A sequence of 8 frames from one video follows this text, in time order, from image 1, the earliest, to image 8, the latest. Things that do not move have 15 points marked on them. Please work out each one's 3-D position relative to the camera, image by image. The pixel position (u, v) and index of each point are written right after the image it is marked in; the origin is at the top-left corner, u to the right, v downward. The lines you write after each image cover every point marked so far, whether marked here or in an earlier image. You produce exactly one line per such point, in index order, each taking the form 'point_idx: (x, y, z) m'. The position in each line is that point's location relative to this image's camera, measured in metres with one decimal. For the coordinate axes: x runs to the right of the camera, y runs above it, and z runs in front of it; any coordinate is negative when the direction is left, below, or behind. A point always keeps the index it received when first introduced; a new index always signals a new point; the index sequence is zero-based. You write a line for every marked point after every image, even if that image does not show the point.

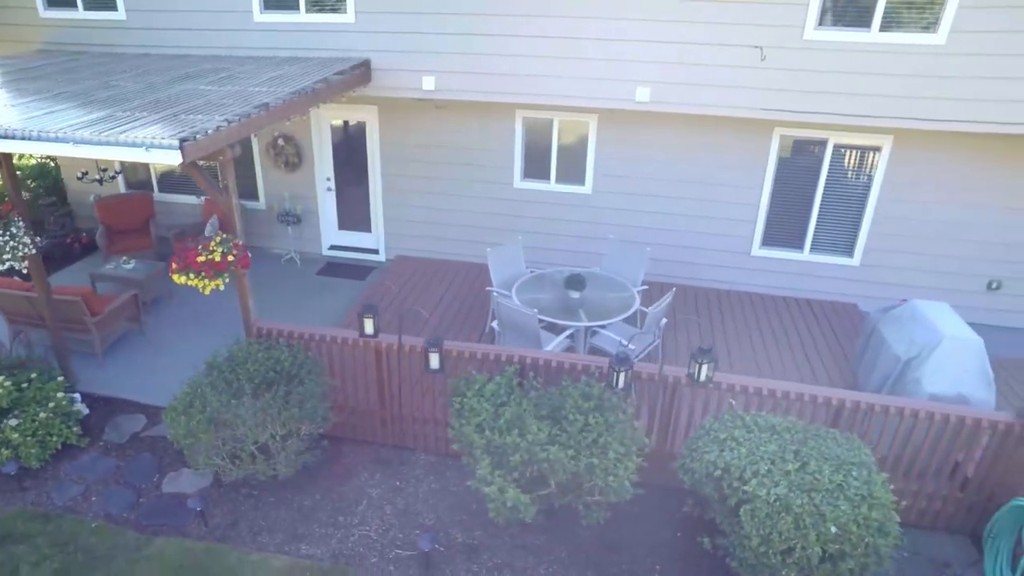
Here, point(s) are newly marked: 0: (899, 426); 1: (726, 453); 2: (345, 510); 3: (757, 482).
0: (+3.0, -1.1, +4.7) m
1: (+1.5, -1.1, +4.2) m
2: (-1.4, -1.9, +5.1) m
3: (+1.6, -1.3, +4.0) m
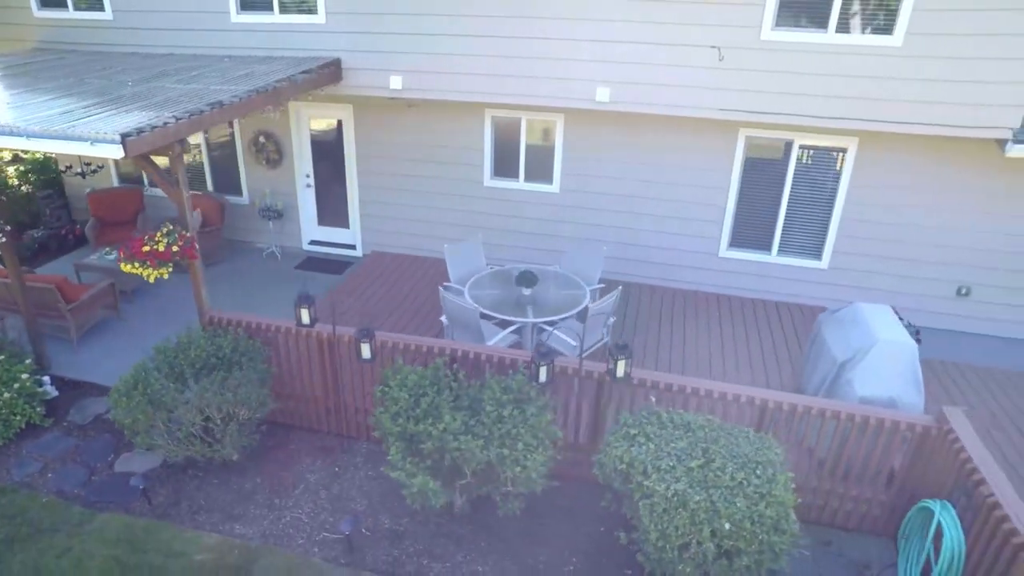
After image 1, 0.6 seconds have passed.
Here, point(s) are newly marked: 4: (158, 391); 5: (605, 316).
0: (+2.4, -1.1, +4.7) m
1: (+0.9, -1.1, +4.2) m
2: (-2.0, -1.8, +5.3) m
3: (+1.0, -1.2, +4.0) m
4: (-2.9, -0.8, +5.0) m
5: (+1.0, -0.3, +6.2) m
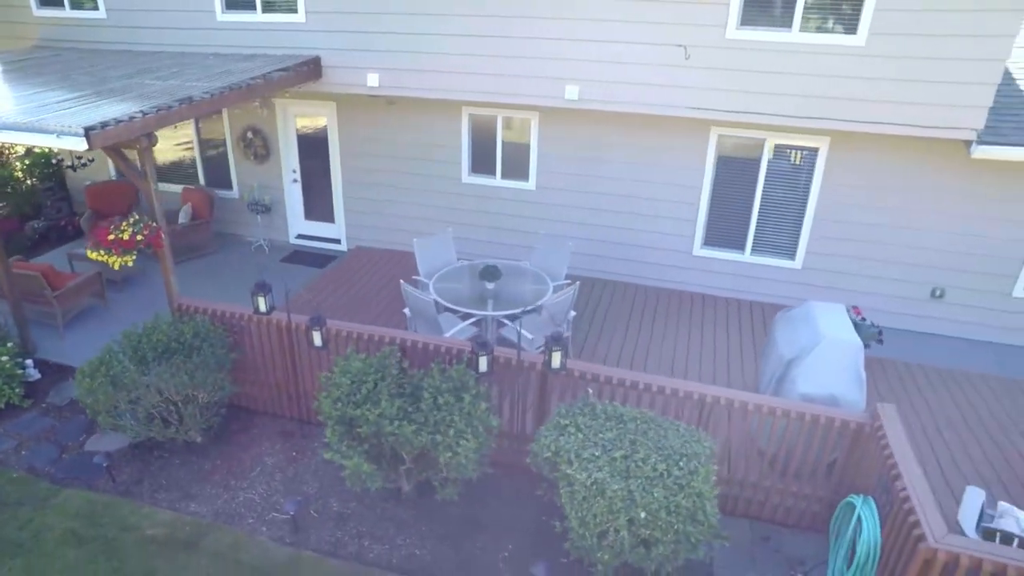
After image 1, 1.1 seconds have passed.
0: (+1.9, -1.1, +4.8) m
1: (+0.4, -1.1, +4.3) m
2: (-2.5, -1.7, +5.5) m
3: (+0.5, -1.2, +4.1) m
4: (-3.4, -0.7, +5.2) m
5: (+0.6, -0.2, +6.3) m
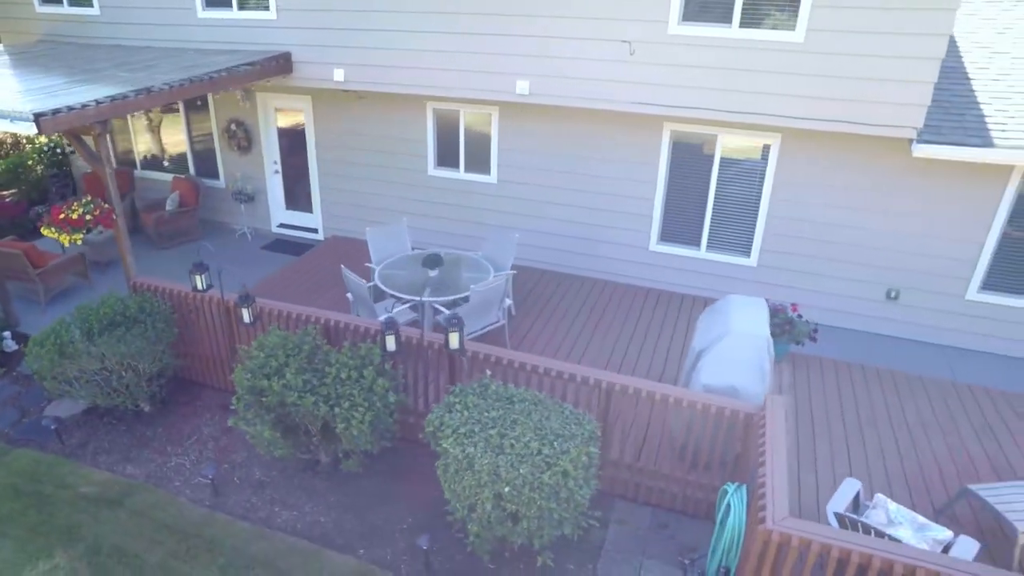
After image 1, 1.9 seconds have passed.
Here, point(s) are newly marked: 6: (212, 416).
0: (+1.1, -1.0, +4.9) m
1: (-0.5, -0.9, +4.5) m
2: (-3.2, -1.5, +5.8) m
3: (-0.4, -1.1, +4.3) m
4: (-4.1, -0.5, +5.6) m
5: (-0.1, -0.1, +6.5) m
6: (-3.1, -1.3, +6.2) m
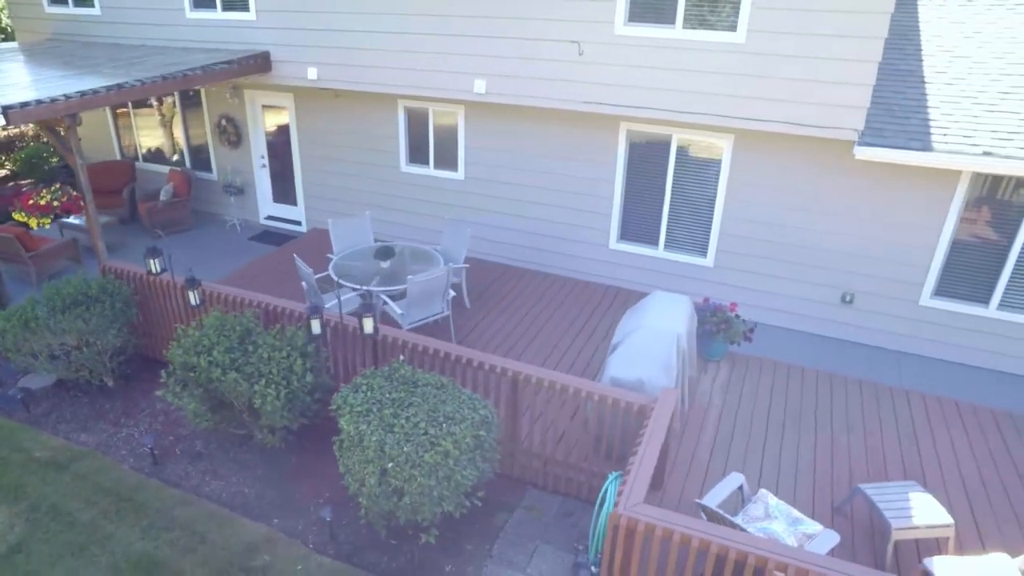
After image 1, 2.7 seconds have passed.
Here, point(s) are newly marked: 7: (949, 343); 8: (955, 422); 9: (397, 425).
0: (+0.4, -0.9, +5.0) m
1: (-1.2, -0.8, +4.8) m
2: (-3.9, -1.3, +6.2) m
3: (-1.2, -1.0, +4.5) m
4: (-4.8, -0.3, +6.1) m
5: (-0.8, 0.0, +6.7) m
6: (-3.8, -1.1, +6.6) m
7: (+5.1, -0.6, +7.1) m
8: (+4.3, -1.3, +5.9) m
9: (-0.8, -1.0, +4.4) m
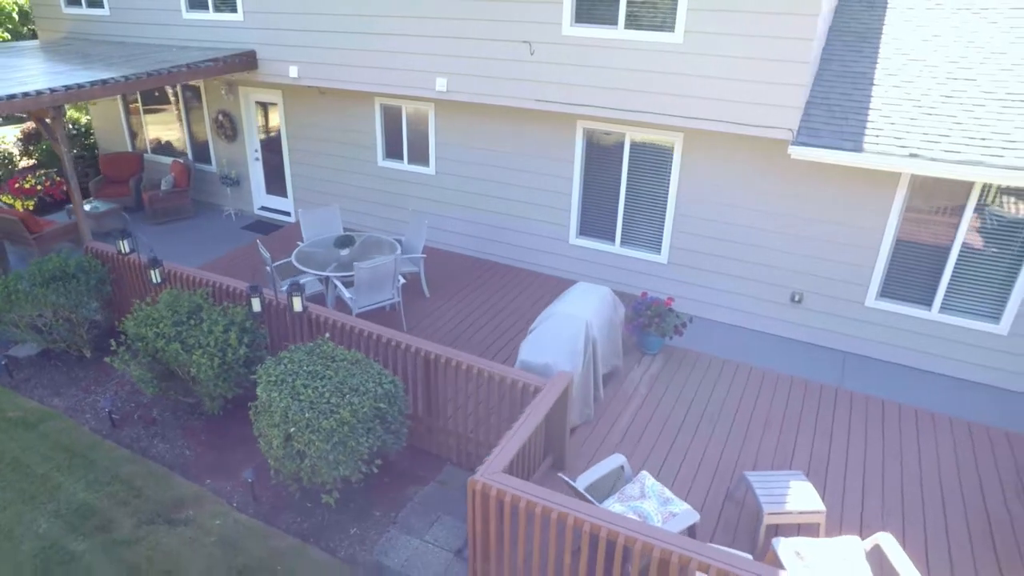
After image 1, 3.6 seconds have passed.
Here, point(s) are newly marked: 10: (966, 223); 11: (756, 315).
0: (-0.4, -0.8, +5.3) m
1: (-2.0, -0.7, +5.2) m
2: (-4.6, -1.1, +6.8) m
3: (-2.0, -0.8, +4.9) m
4: (-5.5, 0.0, +6.7) m
5: (-1.4, +0.1, +7.1) m
6: (-4.4, -0.9, +7.2) m
7: (+4.5, -0.7, +7.1) m
8: (+3.6, -1.3, +6.0) m
9: (-1.6, -0.8, +4.8) m
10: (+4.8, +0.7, +6.4) m
11: (+3.1, -0.3, +7.7) m
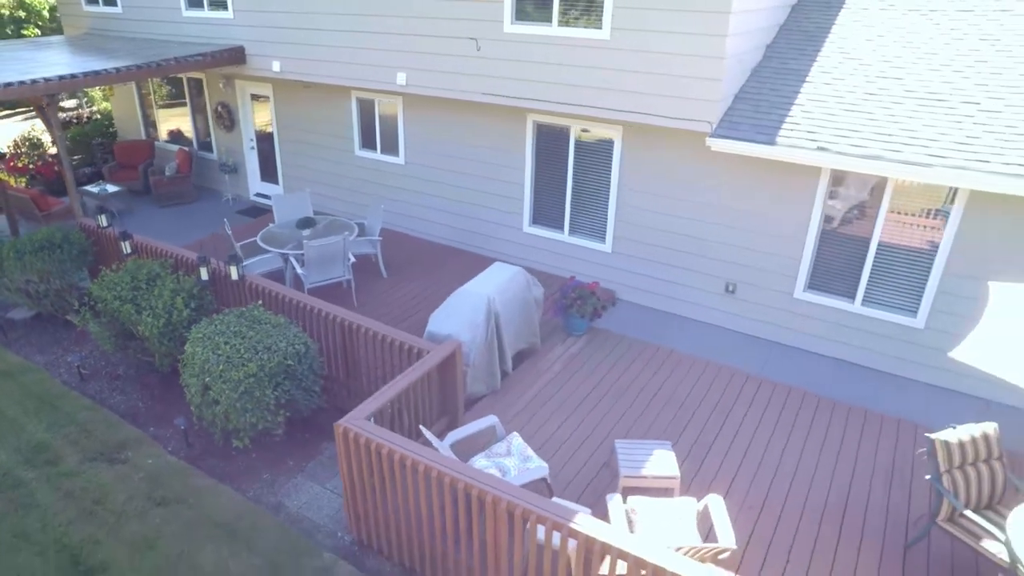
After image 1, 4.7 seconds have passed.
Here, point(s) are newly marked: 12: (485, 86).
0: (-1.3, -0.6, +5.8) m
1: (-2.9, -0.4, +5.8) m
2: (-5.4, -0.7, +7.5) m
3: (-2.9, -0.5, +5.5) m
4: (-6.2, +0.4, +7.5) m
5: (-2.1, +0.4, +7.6) m
6: (-5.2, -0.5, +7.9) m
7: (+3.7, -0.6, +7.2) m
8: (+2.7, -1.2, +6.2) m
9: (-2.5, -0.5, +5.4) m
10: (+4.0, +0.8, +6.5) m
11: (+2.4, -0.2, +8.0) m
12: (-0.3, +2.6, +7.8) m
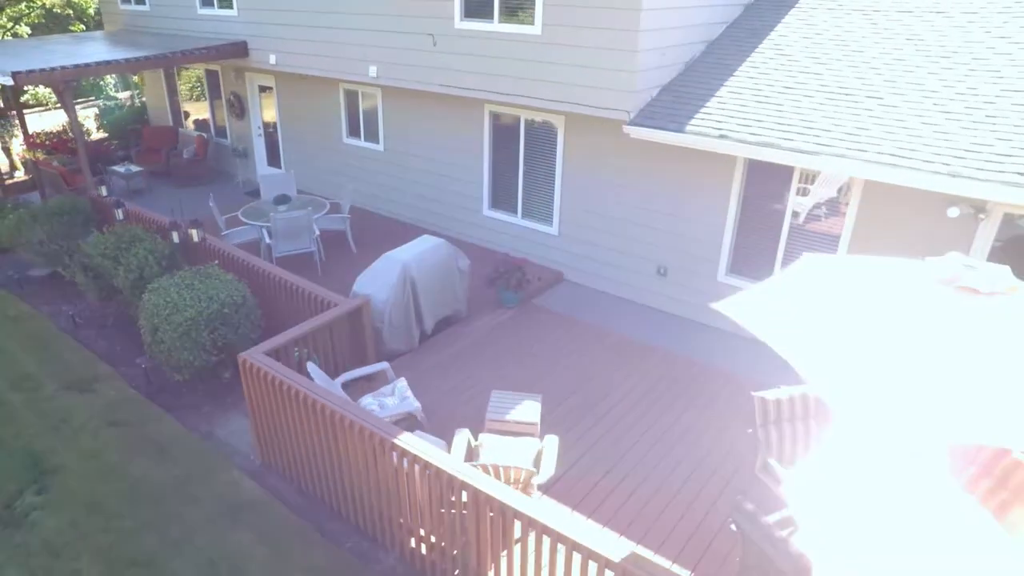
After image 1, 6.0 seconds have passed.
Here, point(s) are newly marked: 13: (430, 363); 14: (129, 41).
0: (-2.2, -0.2, +6.6) m
1: (-3.8, +0.1, +6.6) m
2: (-6.2, -0.1, +8.6) m
3: (-3.8, 0.0, +6.4) m
4: (-6.9, +1.0, +8.7) m
5: (-2.8, +0.8, +8.4) m
6: (-5.9, 0.0, +9.0) m
7: (+2.9, -0.4, +7.6) m
8: (+1.8, -1.0, +6.6) m
9: (-3.5, -0.1, +6.2) m
10: (+3.2, +0.9, +6.9) m
11: (+1.7, 0.0, +8.4) m
12: (-1.0, +2.9, +8.5) m
13: (-0.9, -0.8, +6.7) m
14: (-7.5, +4.9, +12.0) m
